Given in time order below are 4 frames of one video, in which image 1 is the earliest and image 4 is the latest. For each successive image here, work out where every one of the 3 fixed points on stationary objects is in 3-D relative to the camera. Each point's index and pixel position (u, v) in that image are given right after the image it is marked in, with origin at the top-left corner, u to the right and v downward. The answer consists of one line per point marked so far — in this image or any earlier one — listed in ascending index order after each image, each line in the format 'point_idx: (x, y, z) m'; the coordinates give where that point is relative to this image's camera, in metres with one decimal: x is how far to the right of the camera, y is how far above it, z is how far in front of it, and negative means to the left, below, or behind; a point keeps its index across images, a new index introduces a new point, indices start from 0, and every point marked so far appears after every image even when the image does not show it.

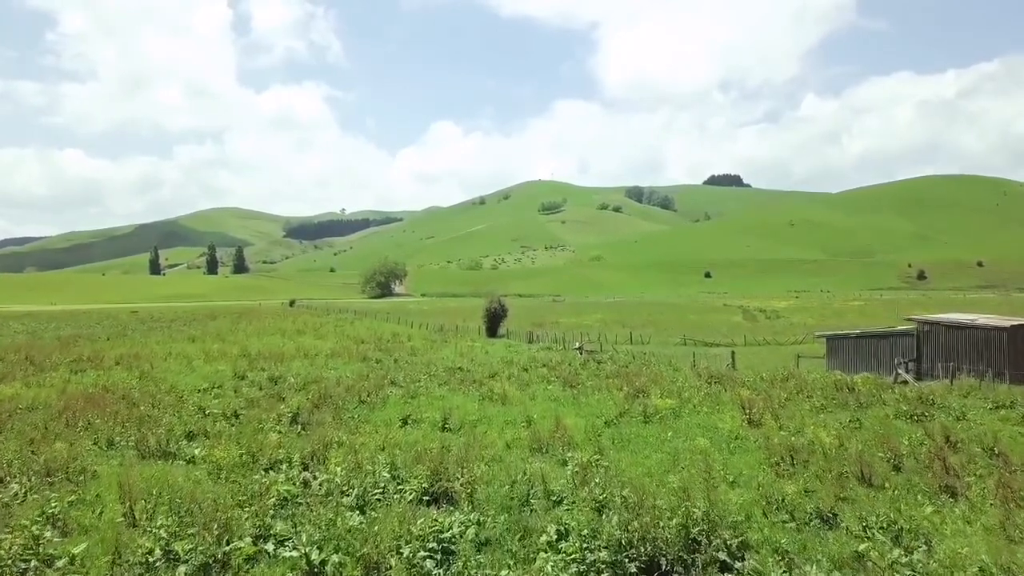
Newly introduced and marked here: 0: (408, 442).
0: (-2.8, -4.2, +16.8) m
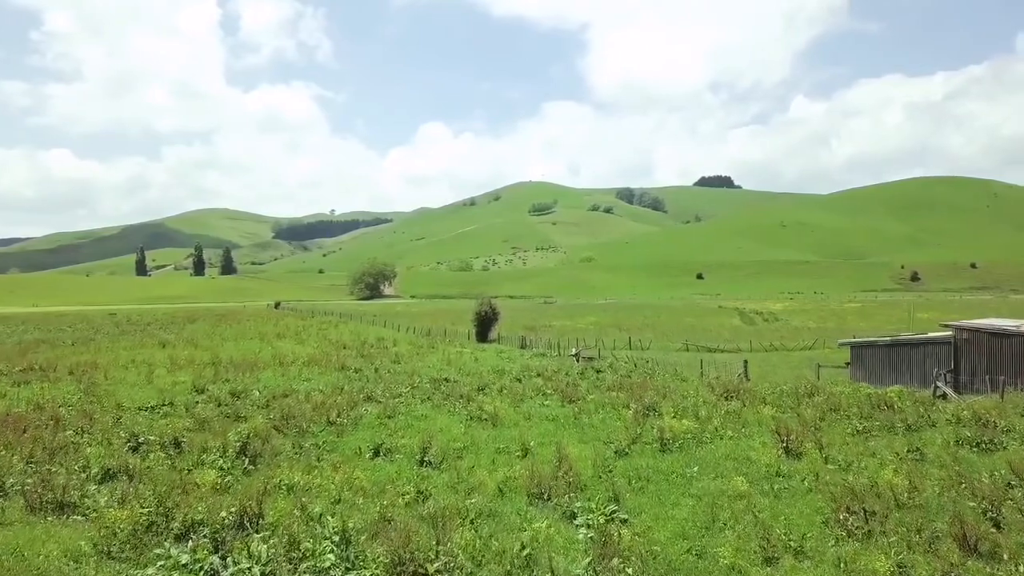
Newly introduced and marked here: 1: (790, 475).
0: (-2.9, -4.3, +13.5) m
1: (+6.4, -4.3, +14.5) m
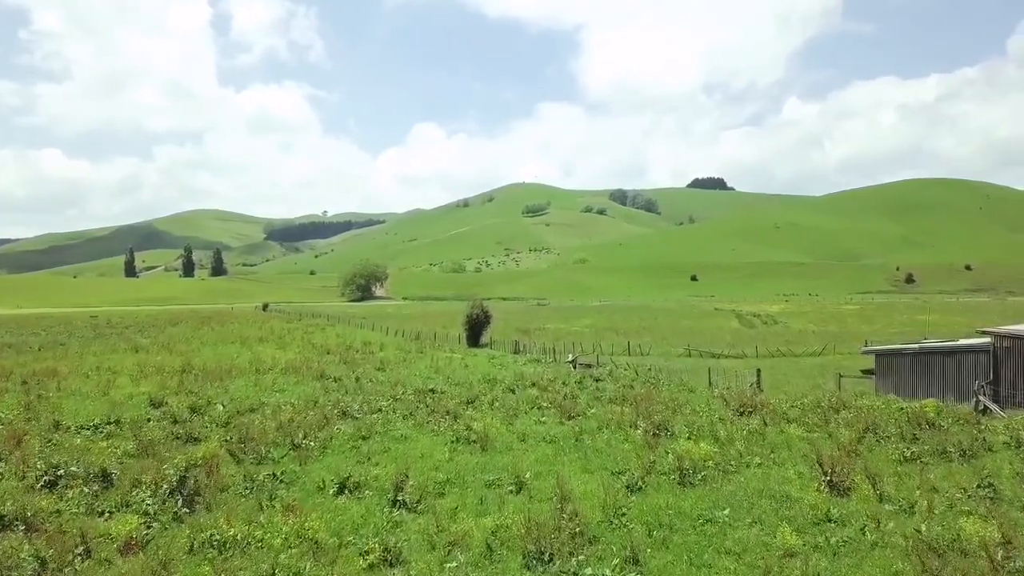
0: (-3.0, -4.3, +10.8) m
1: (+6.2, -4.3, +11.8) m
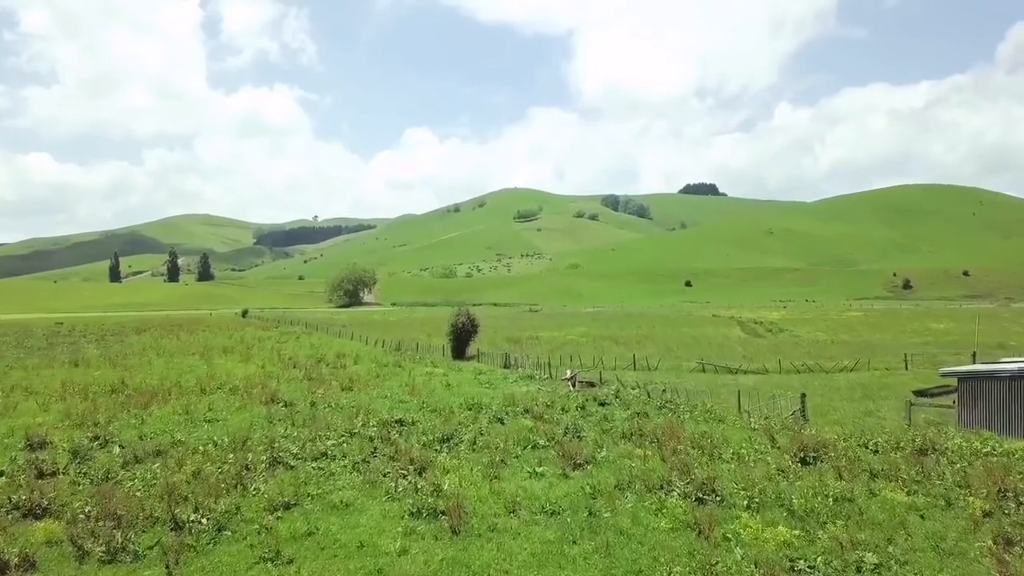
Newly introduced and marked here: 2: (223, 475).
0: (-3.2, -4.4, +5.0) m
1: (+6.0, -4.4, +6.2) m
2: (-7.1, -4.6, +15.6) m
